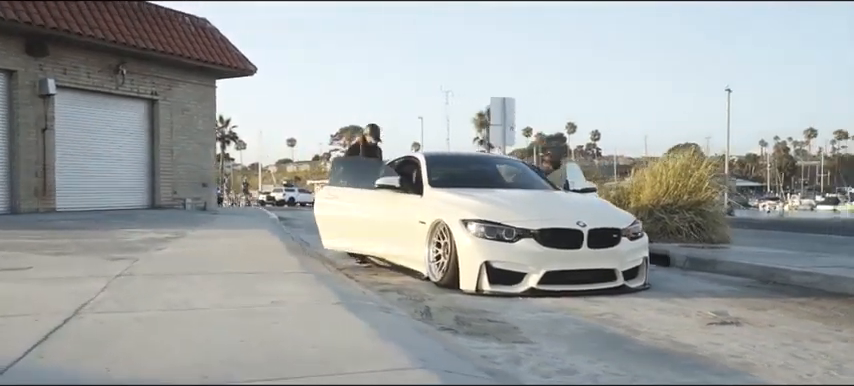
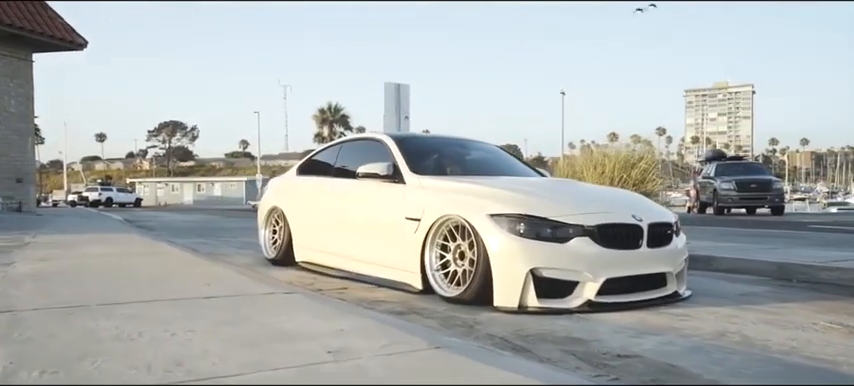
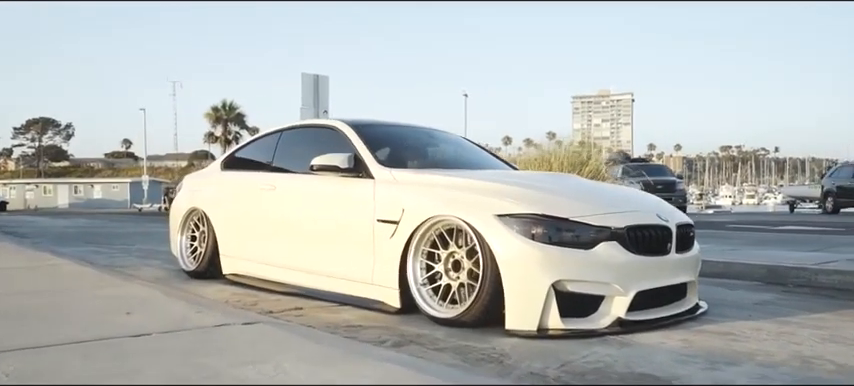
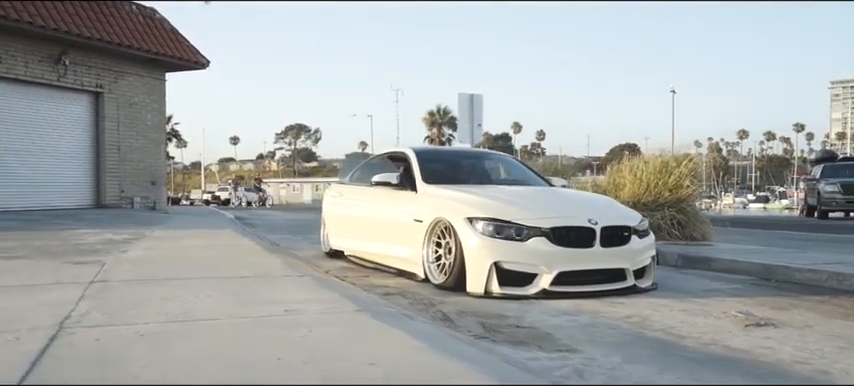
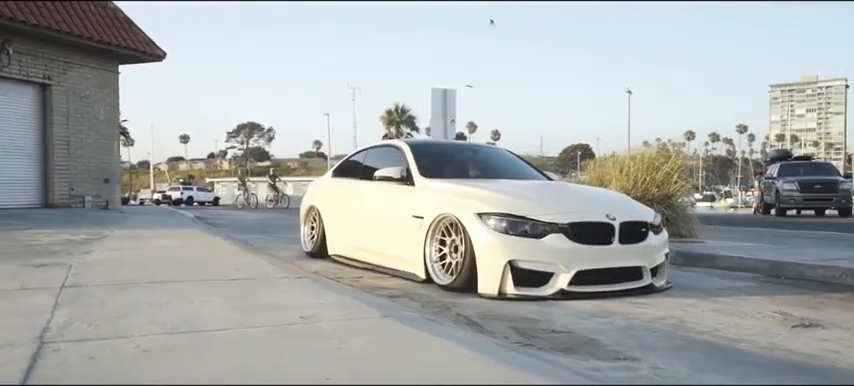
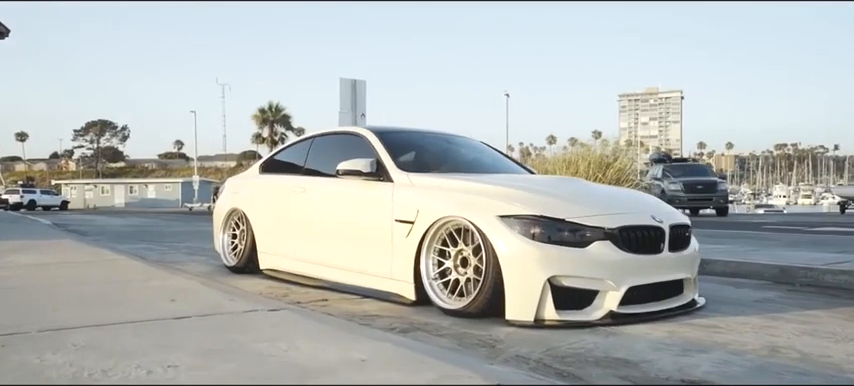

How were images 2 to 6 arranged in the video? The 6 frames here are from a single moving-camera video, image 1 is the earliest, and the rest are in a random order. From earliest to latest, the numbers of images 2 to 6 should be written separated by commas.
4, 5, 2, 6, 3
